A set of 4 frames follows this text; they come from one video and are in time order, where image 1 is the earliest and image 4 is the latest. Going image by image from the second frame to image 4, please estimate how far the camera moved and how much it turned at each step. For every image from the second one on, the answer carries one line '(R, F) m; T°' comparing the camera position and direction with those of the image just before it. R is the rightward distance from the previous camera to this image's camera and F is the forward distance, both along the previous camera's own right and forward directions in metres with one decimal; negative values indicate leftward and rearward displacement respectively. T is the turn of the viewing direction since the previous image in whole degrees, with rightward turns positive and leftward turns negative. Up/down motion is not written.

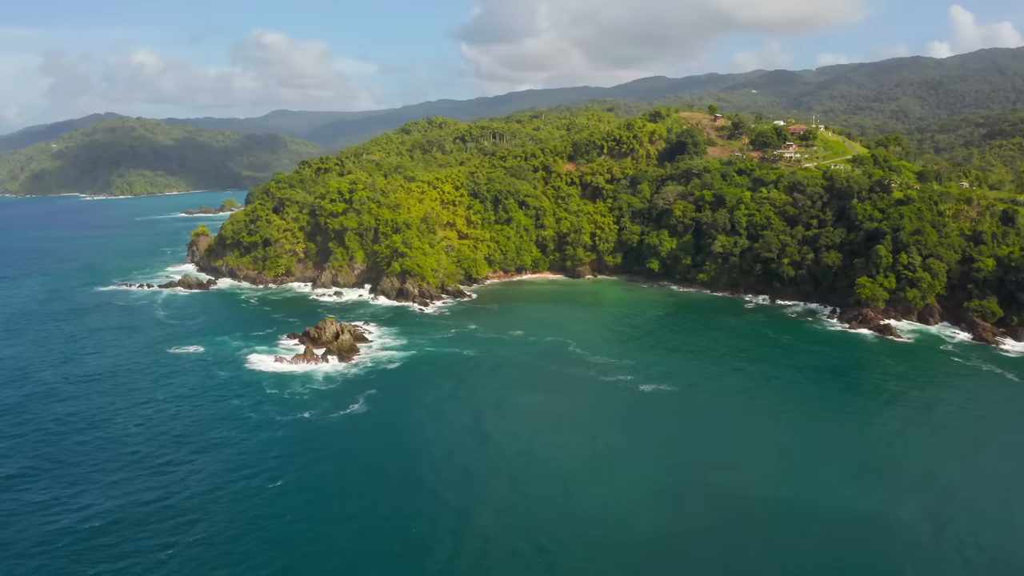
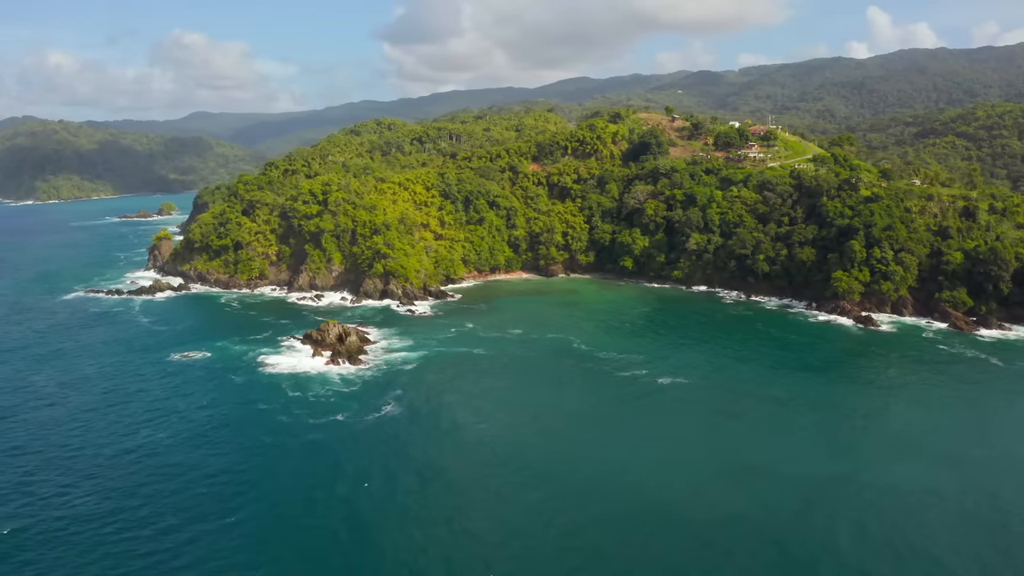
(-2.4, -0.2) m; +3°
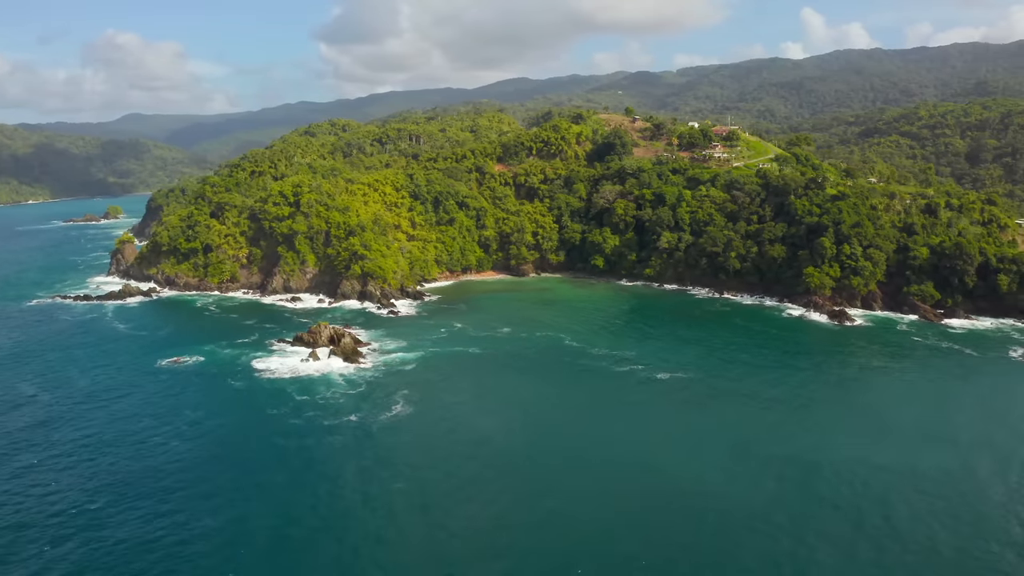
(-1.7, -0.1) m; +3°
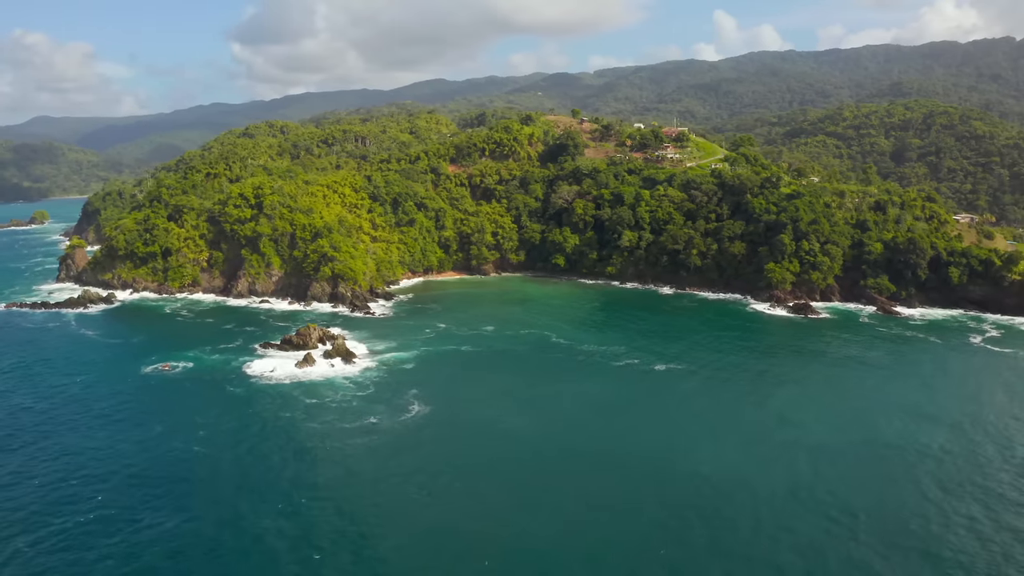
(-2.3, -0.4) m; +5°
